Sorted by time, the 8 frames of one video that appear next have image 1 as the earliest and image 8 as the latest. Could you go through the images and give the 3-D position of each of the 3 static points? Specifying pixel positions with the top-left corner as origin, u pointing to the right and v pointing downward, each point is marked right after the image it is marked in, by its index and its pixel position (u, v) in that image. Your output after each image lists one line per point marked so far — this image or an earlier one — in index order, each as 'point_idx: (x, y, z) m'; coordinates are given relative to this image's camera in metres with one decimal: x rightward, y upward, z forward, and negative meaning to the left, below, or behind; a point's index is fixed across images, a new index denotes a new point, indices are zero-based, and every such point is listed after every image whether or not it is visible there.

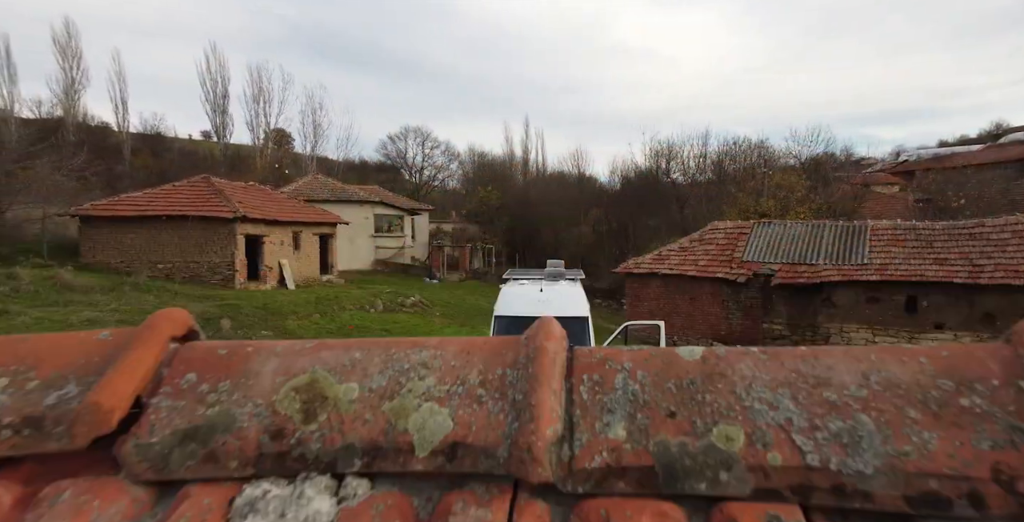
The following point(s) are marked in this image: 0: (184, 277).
0: (-10.4, -0.5, +18.7) m
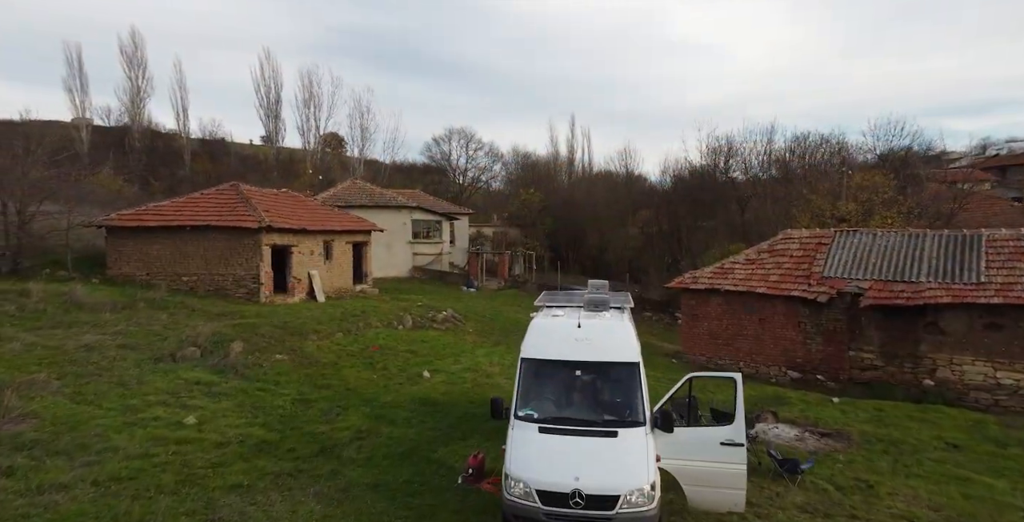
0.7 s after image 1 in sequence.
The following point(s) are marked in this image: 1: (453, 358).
0: (-9.1, -0.9, +17.8) m
1: (-1.5, -2.4, +14.3) m
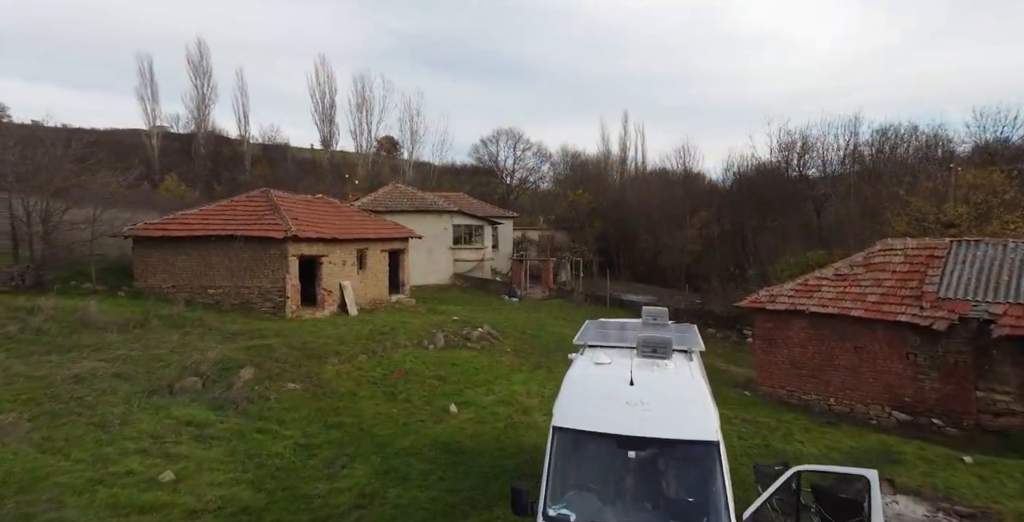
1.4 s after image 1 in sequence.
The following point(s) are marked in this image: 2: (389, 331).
0: (-7.9, -1.2, +16.7) m
1: (-0.6, -2.8, +12.5) m
2: (-3.3, -1.9, +15.7) m
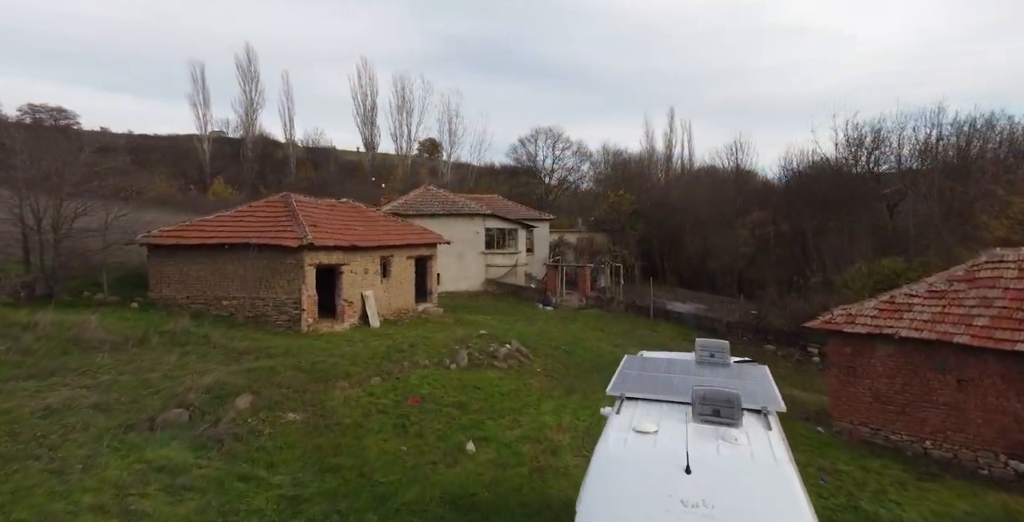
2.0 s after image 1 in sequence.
0: (-7.0, -1.5, +15.7) m
1: (0.0, -3.0, +11.0) m
2: (-2.6, -2.2, +14.3) m
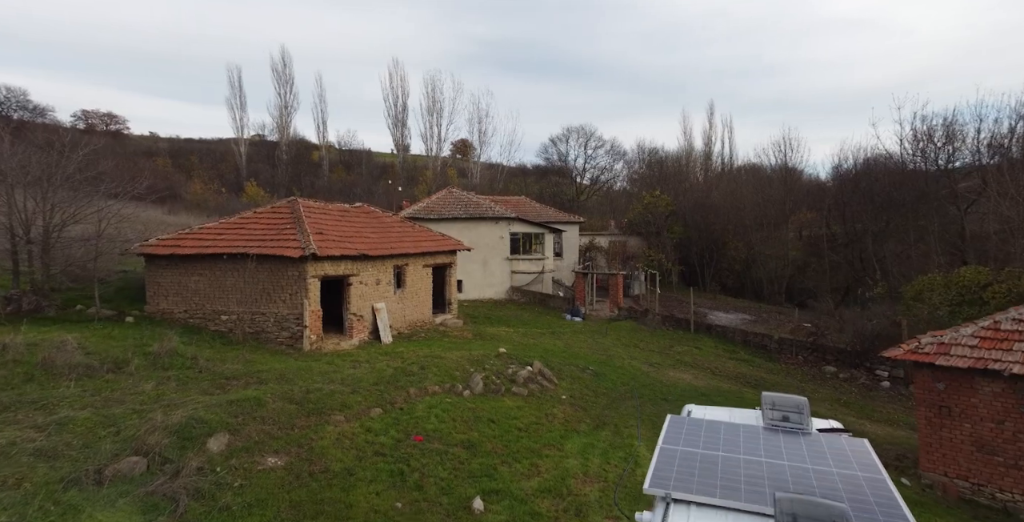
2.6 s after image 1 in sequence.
0: (-6.5, -1.8, +14.4) m
1: (+0.3, -3.3, +9.4) m
2: (-2.1, -2.5, +12.8) m
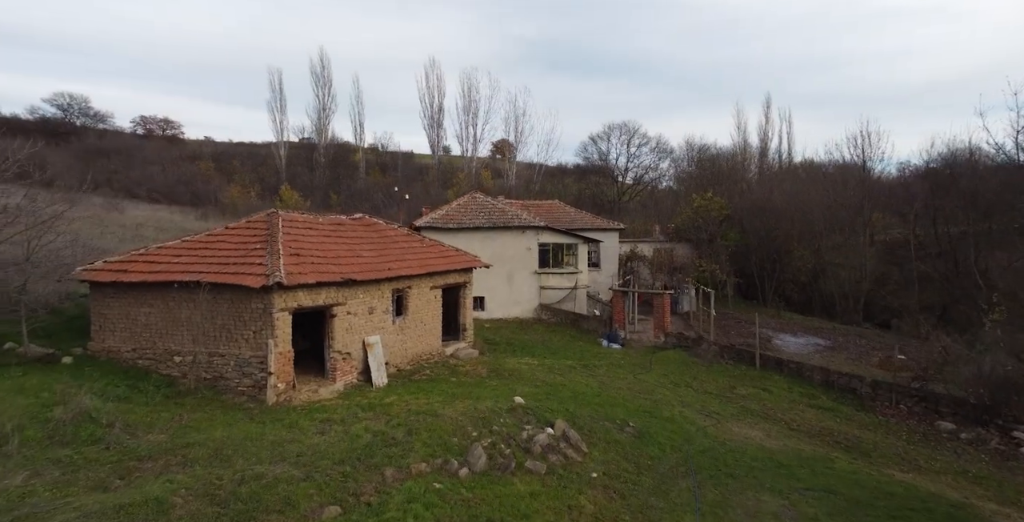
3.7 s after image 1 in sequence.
0: (-6.1, -2.3, +11.7) m
1: (+0.2, -3.9, +6.2) m
2: (-1.9, -3.0, +9.8) m
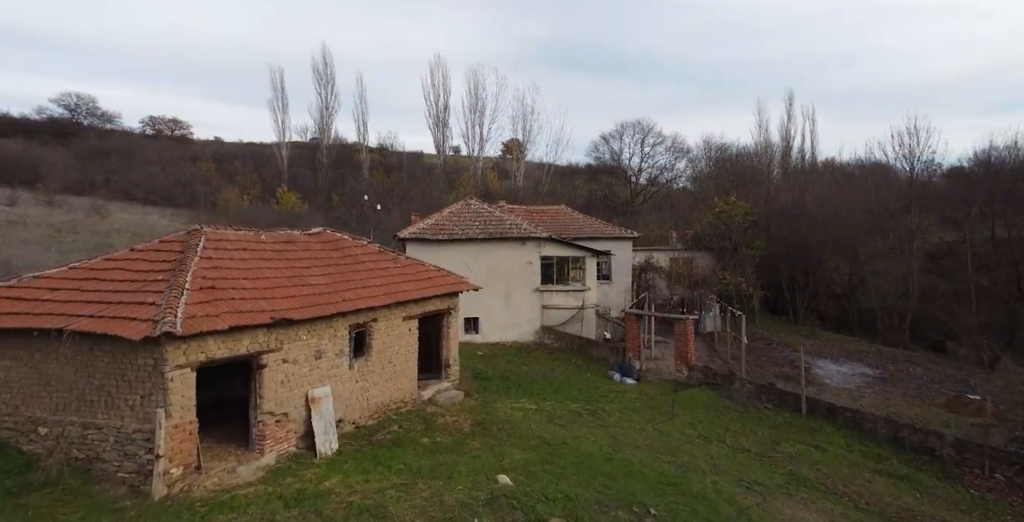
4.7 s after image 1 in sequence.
0: (-6.4, -2.9, +8.7) m
1: (-0.2, -4.5, +3.1) m
2: (-2.2, -3.6, +6.7) m
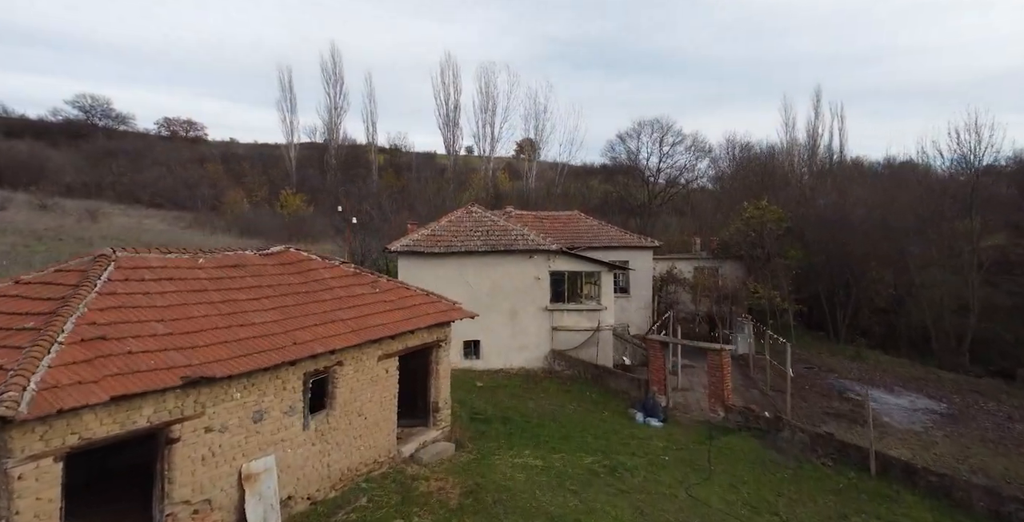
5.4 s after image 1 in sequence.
0: (-6.5, -3.4, +6.3) m
1: (-0.4, -5.0, +0.5) m
2: (-2.3, -4.1, +4.2) m
